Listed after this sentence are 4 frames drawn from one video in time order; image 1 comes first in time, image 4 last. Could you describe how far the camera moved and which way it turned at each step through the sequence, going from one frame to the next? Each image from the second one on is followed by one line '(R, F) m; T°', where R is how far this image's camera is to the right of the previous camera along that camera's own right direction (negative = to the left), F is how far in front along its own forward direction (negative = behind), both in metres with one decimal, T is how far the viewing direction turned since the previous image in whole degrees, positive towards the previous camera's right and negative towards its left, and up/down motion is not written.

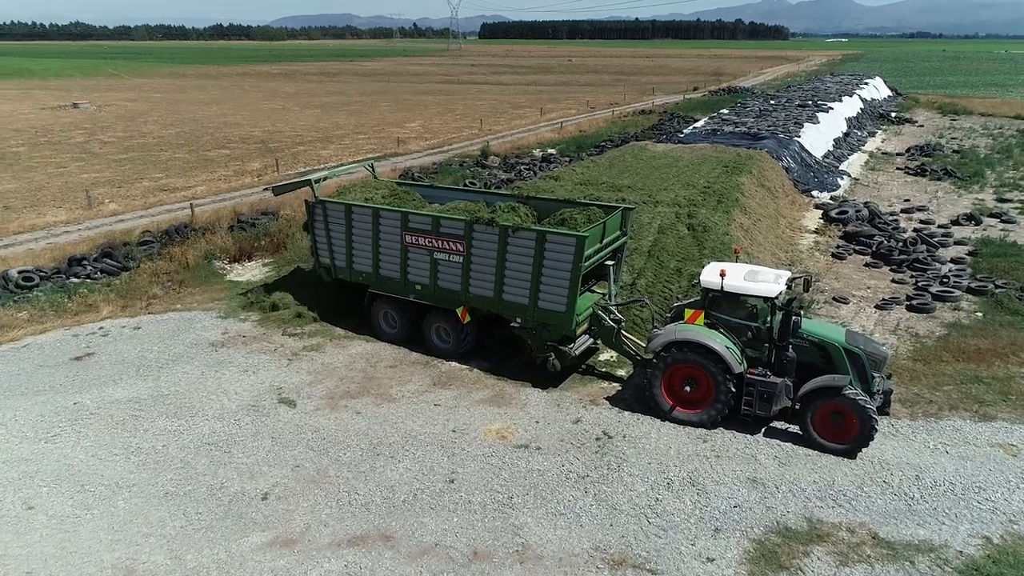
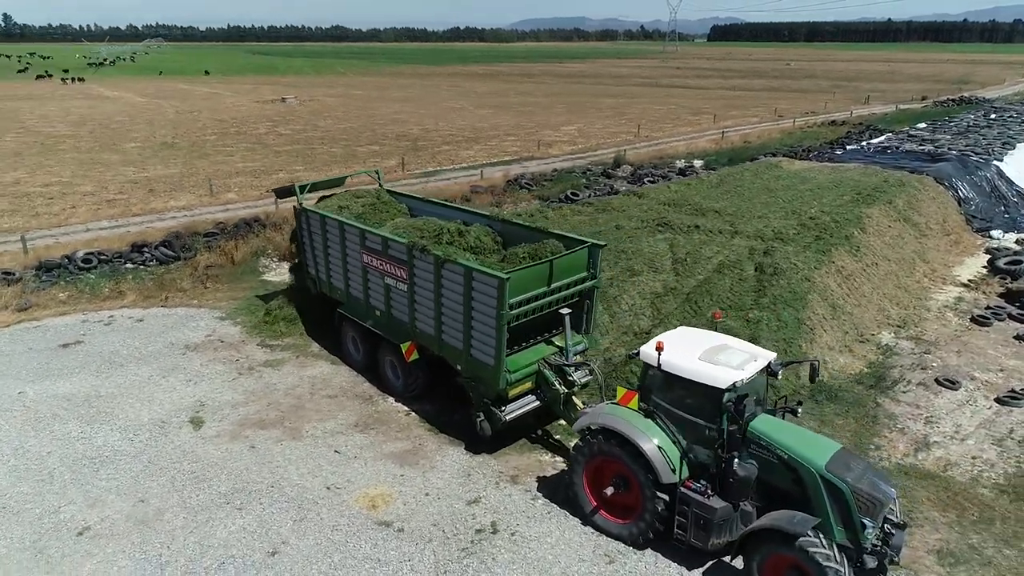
(+3.5, +2.3) m; -16°
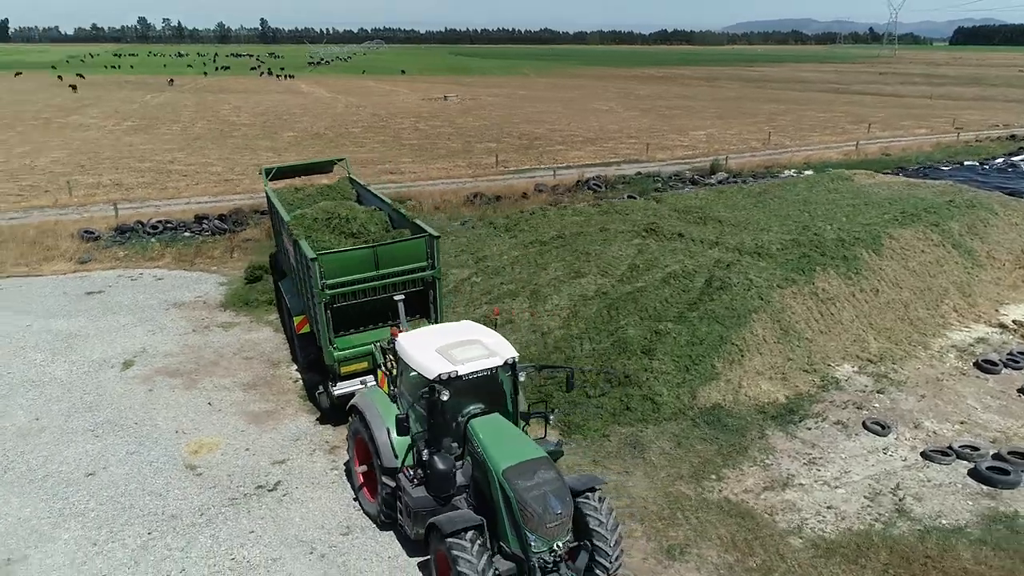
(+4.5, +0.4) m; -15°
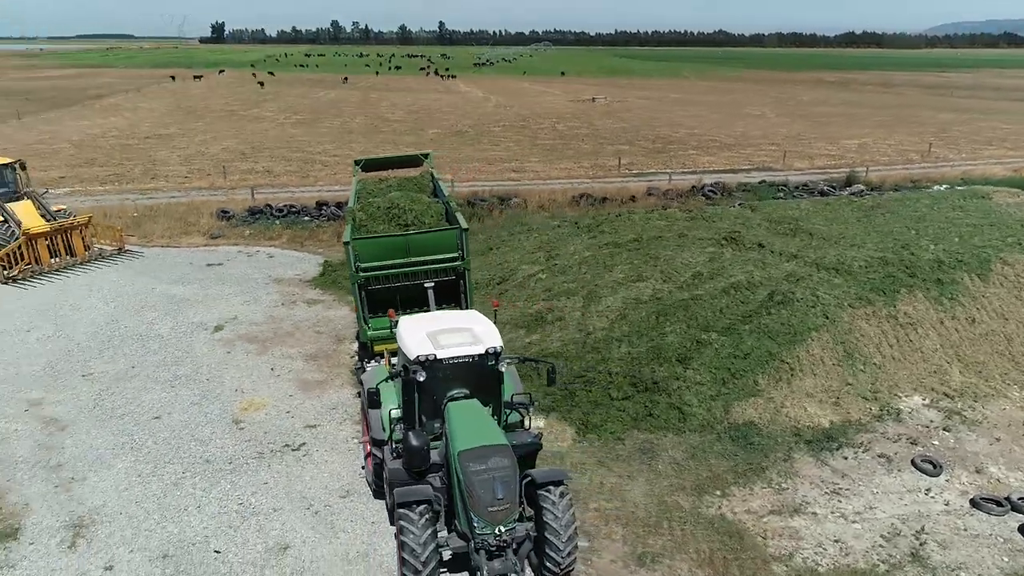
(+1.7, -0.1) m; -12°
